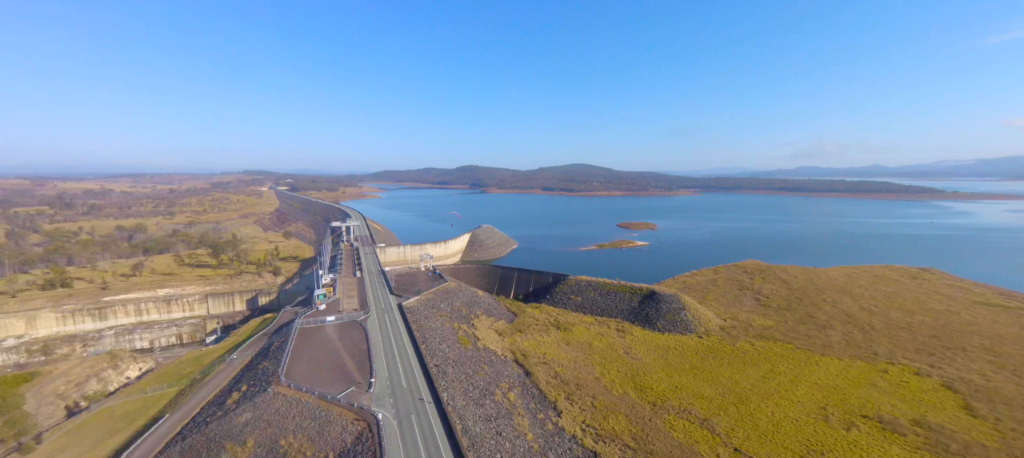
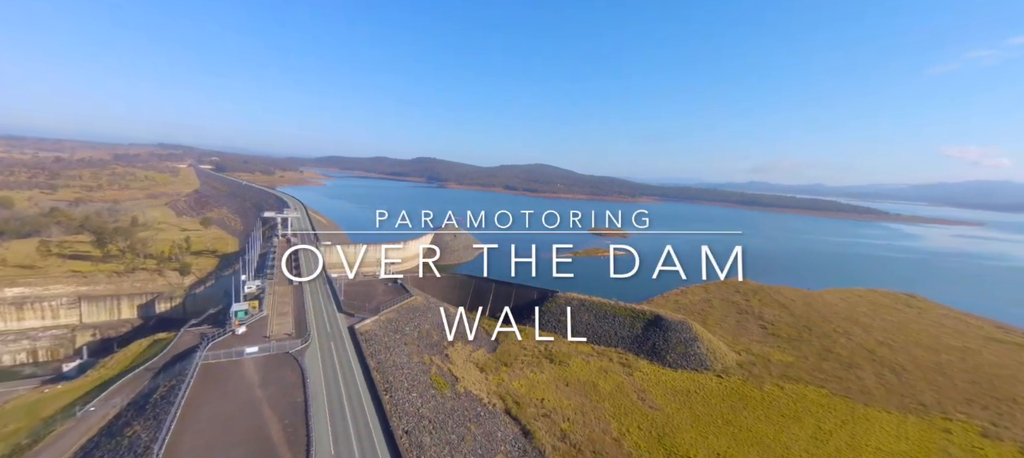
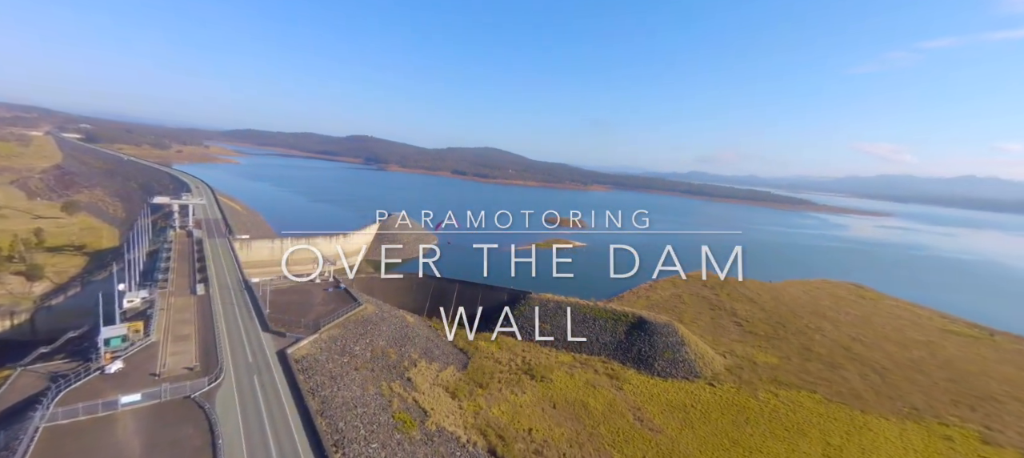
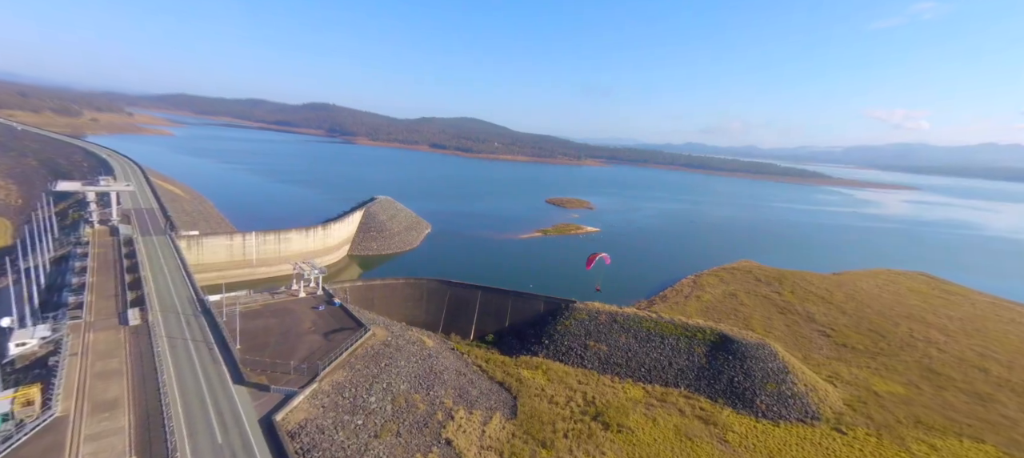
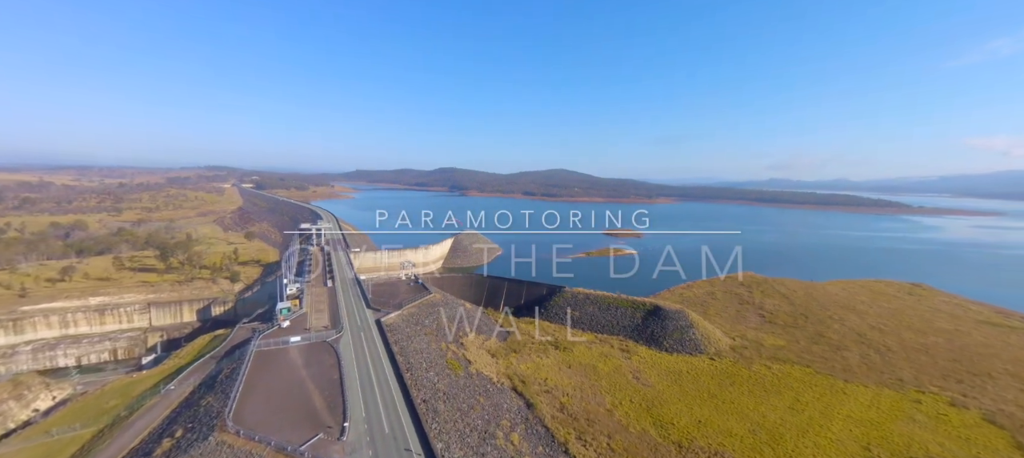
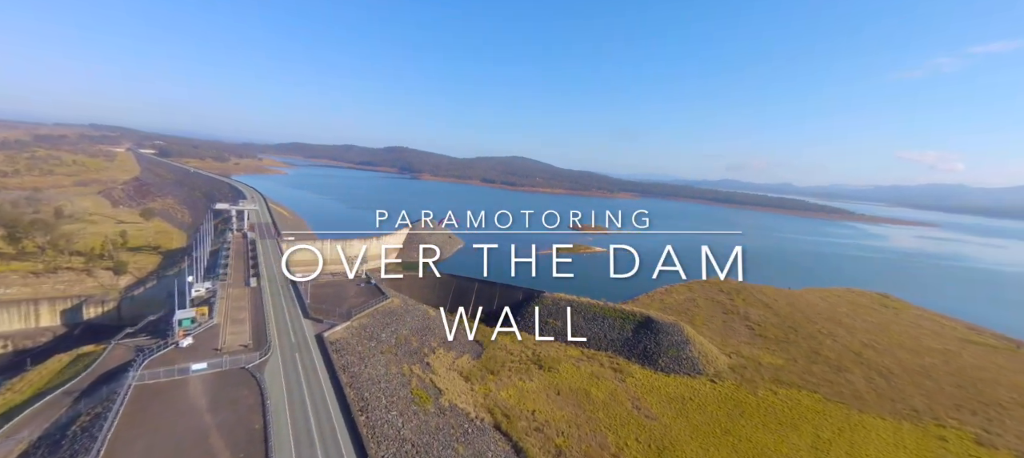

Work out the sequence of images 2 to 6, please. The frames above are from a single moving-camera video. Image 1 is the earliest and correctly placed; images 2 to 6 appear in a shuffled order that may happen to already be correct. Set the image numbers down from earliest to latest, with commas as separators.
5, 2, 6, 3, 4
